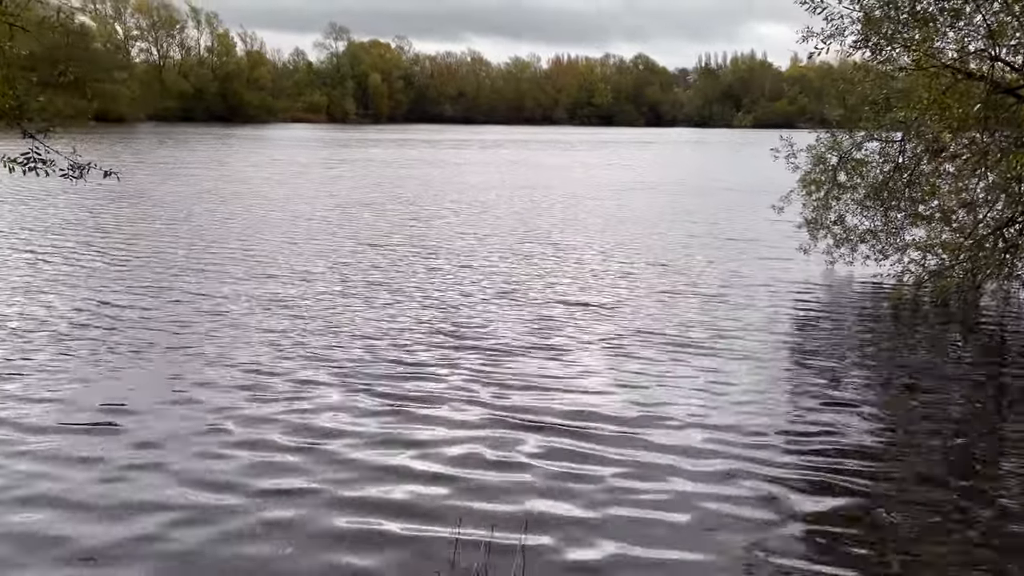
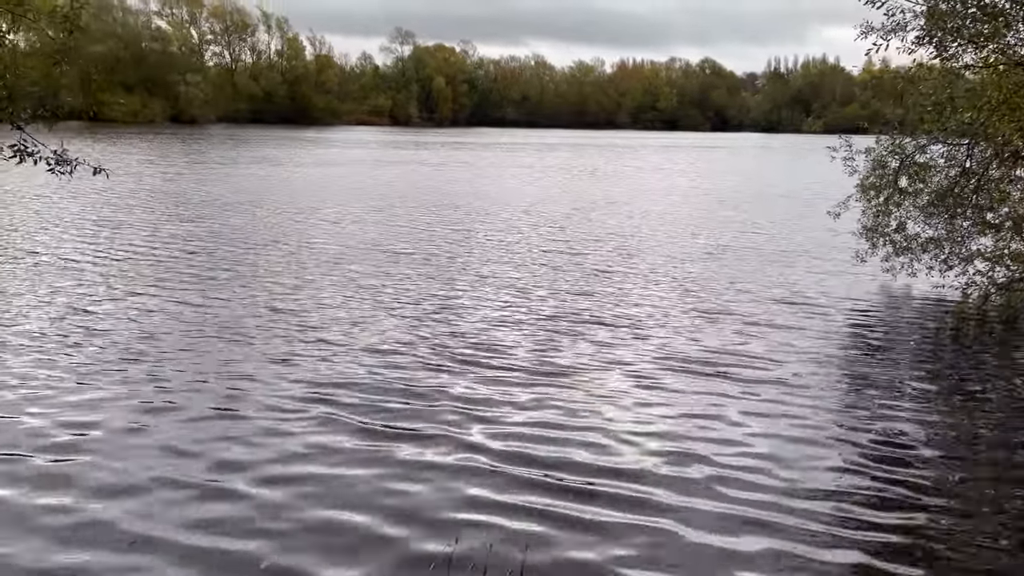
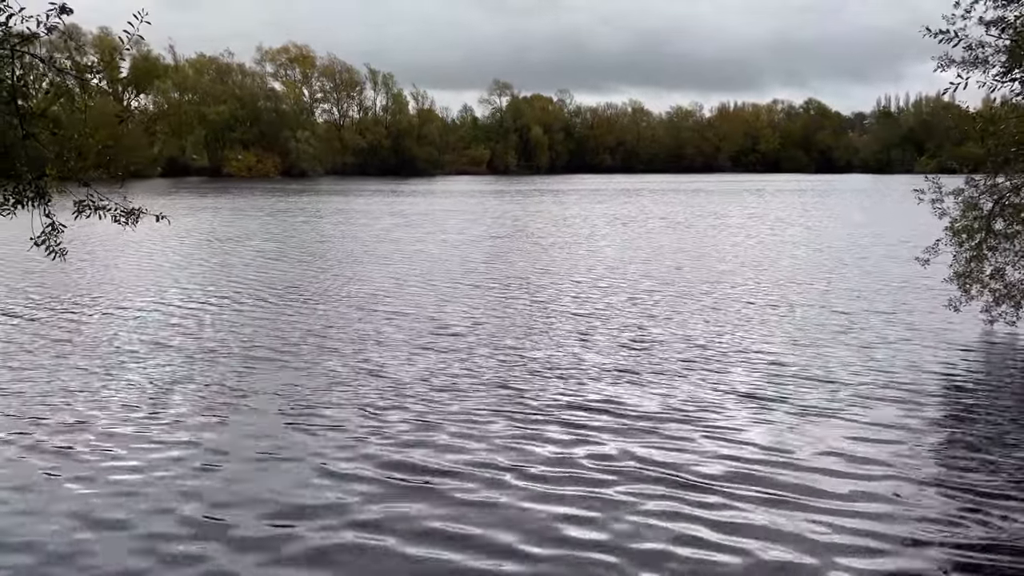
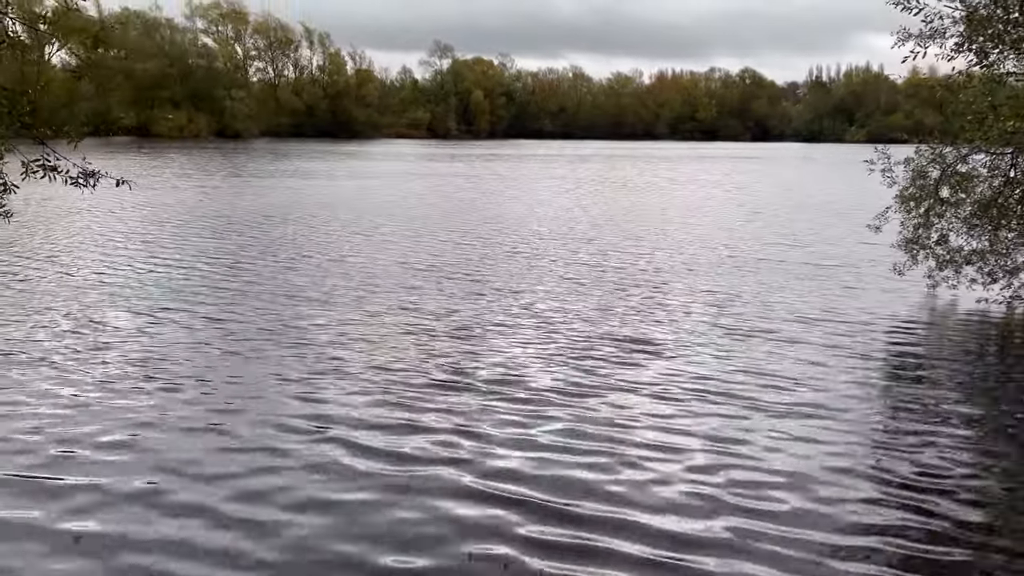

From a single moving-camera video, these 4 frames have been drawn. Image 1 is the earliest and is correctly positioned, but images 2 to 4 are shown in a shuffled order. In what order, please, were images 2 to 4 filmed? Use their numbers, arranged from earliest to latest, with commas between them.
2, 4, 3
